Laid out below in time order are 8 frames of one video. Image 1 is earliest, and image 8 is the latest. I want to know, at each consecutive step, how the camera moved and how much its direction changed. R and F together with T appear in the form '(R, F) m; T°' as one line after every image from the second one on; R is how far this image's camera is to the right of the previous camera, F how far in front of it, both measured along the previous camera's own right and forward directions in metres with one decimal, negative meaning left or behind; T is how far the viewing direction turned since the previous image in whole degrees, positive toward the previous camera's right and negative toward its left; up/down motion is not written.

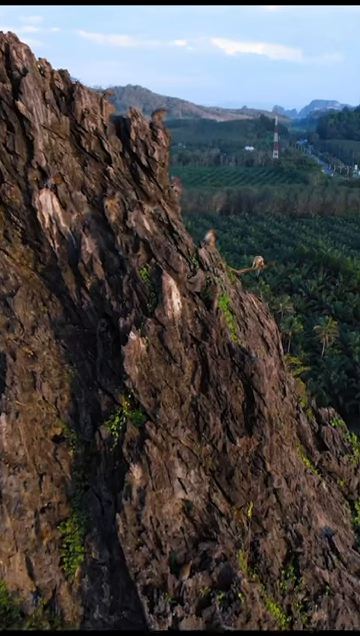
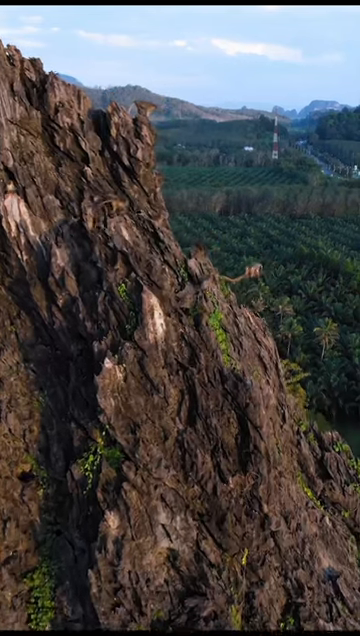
(+0.3, +2.0) m; 0°
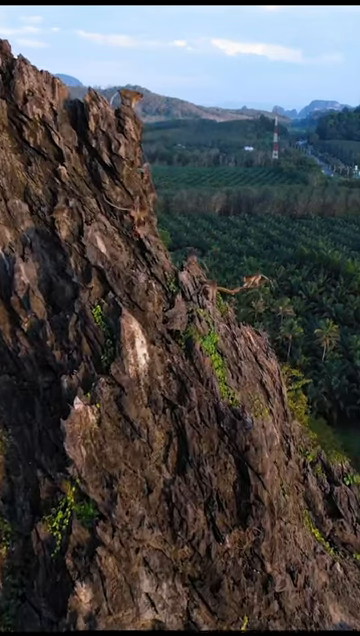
(+0.2, +2.2) m; 0°
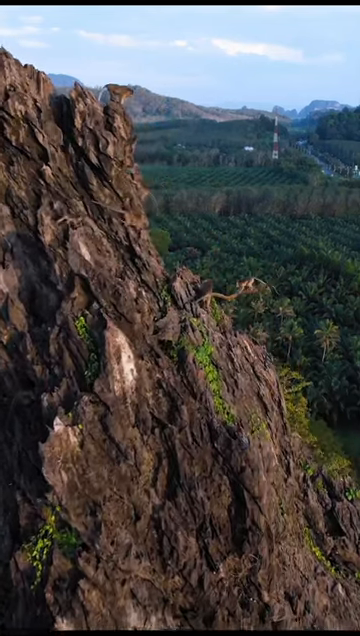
(+0.1, +0.8) m; 0°
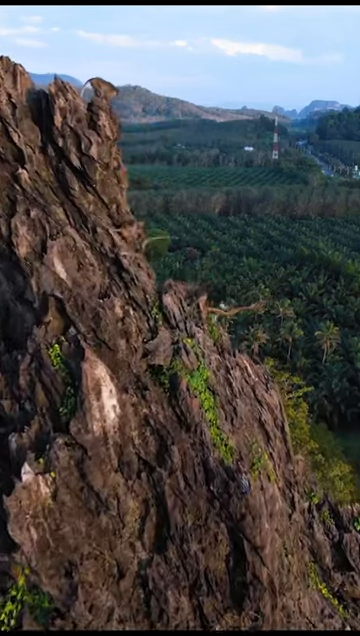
(+0.1, +1.4) m; 0°
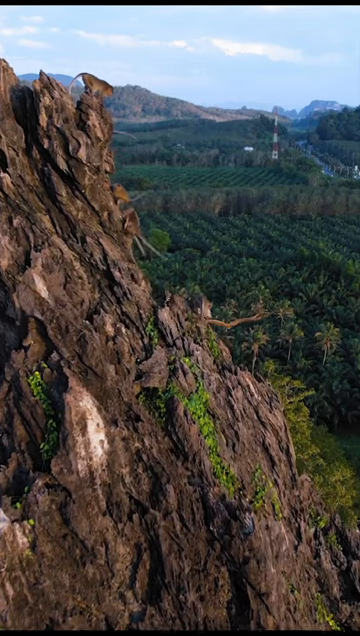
(0.0, +1.0) m; 0°
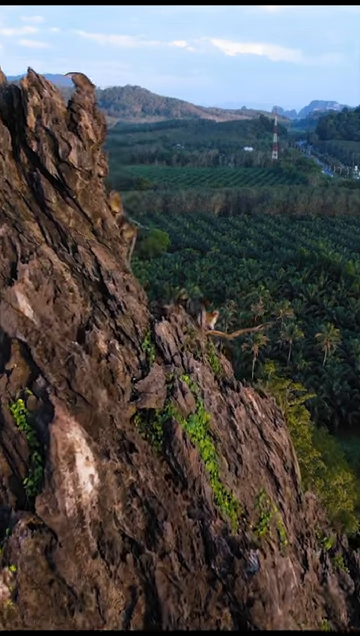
(0.0, +0.7) m; 0°
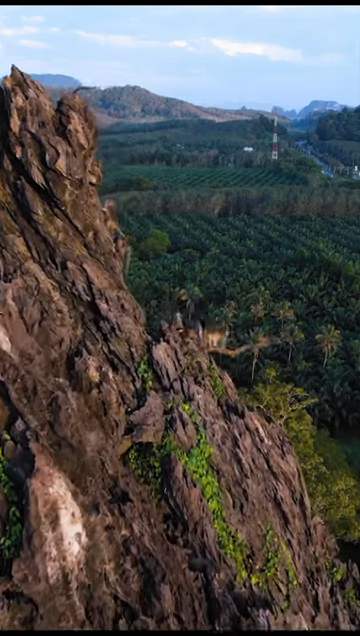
(0.0, +0.9) m; 0°
